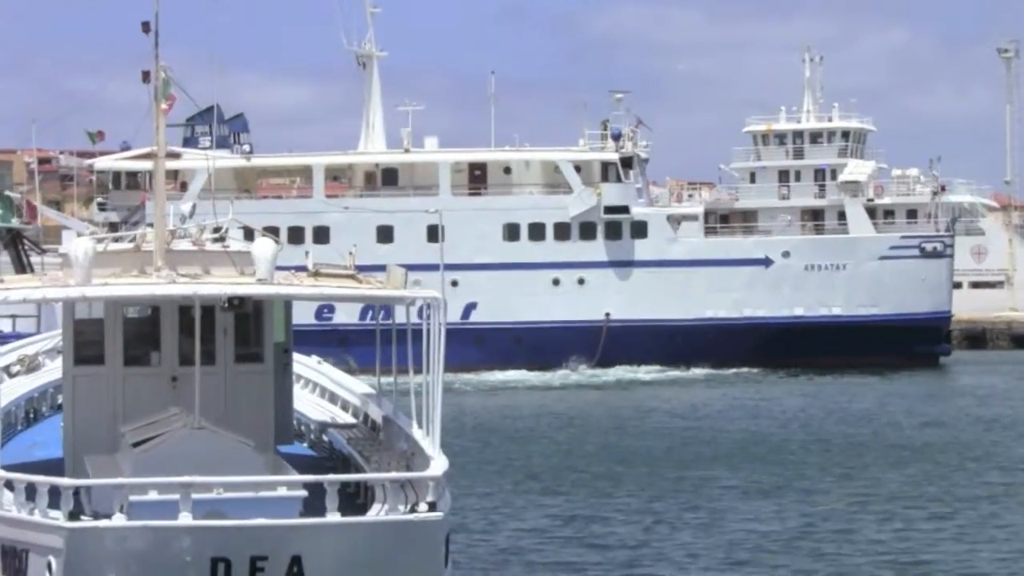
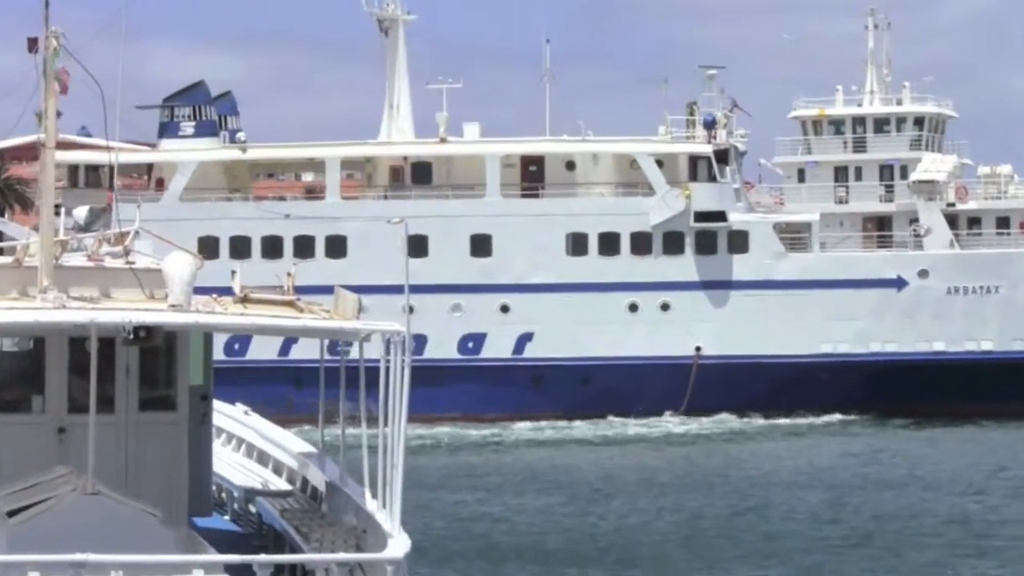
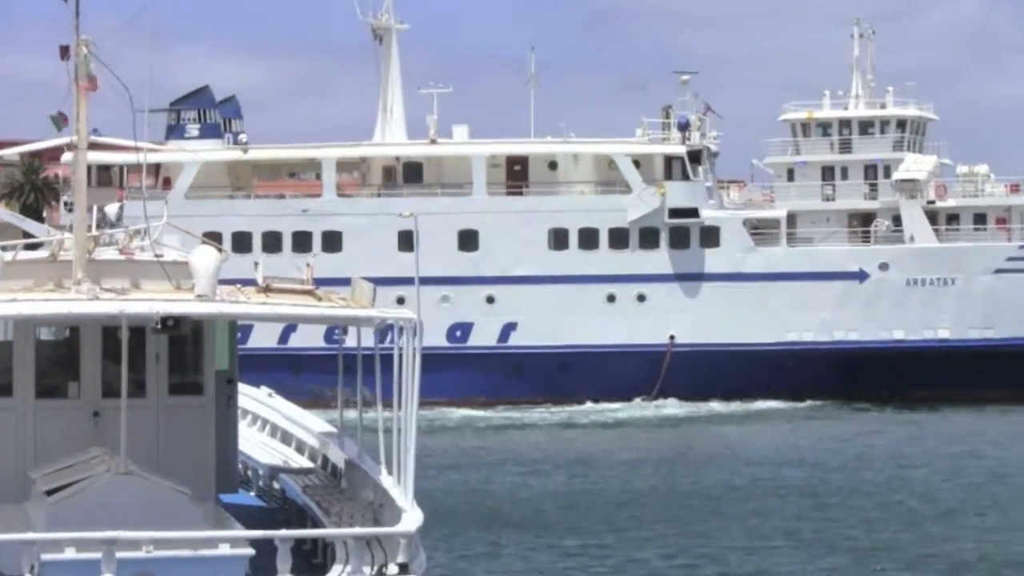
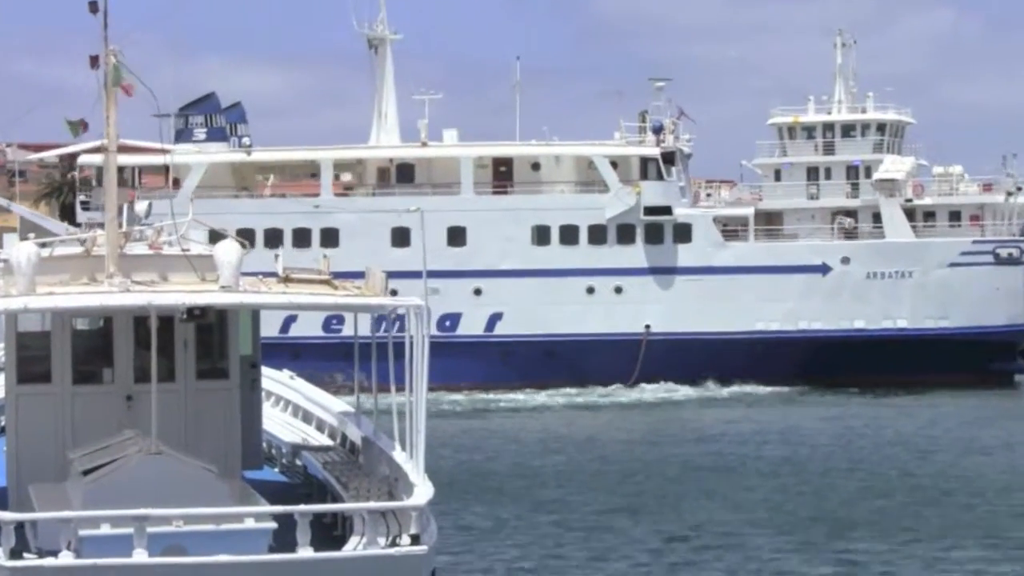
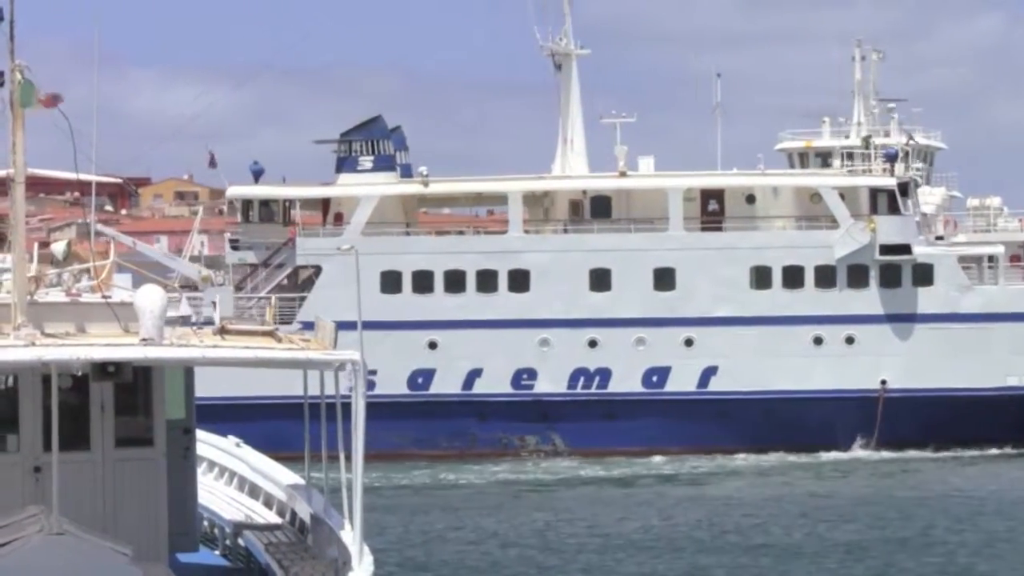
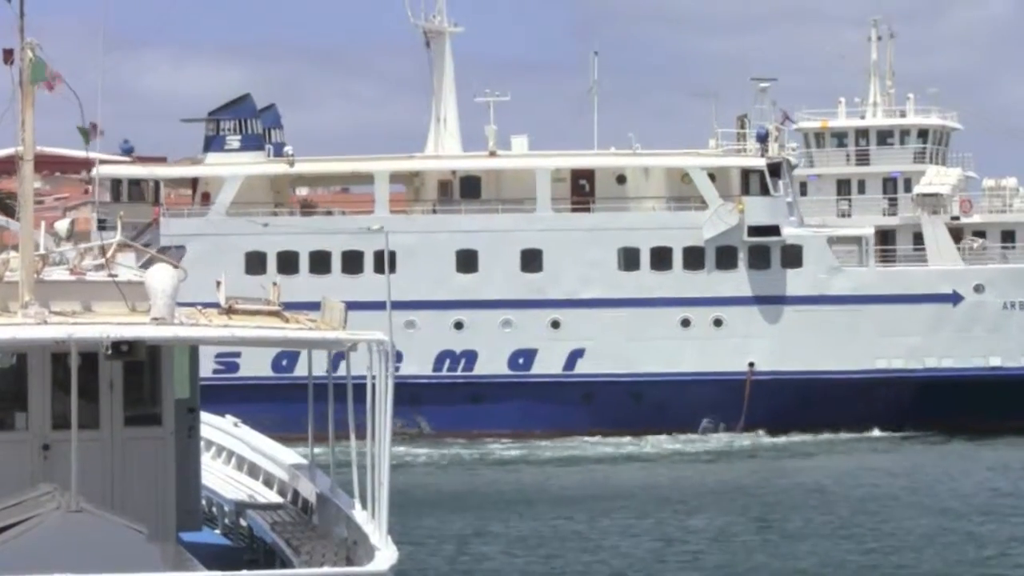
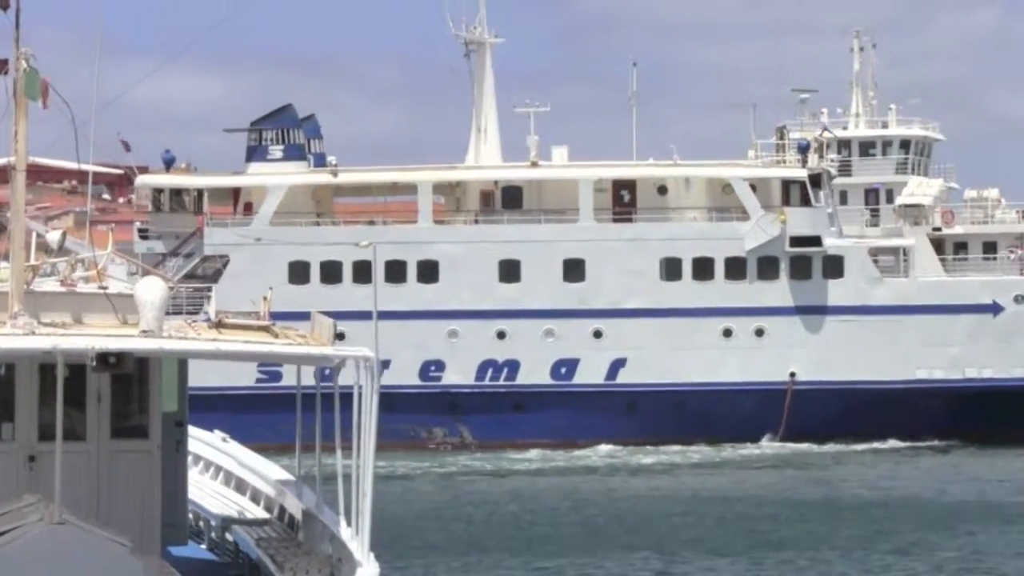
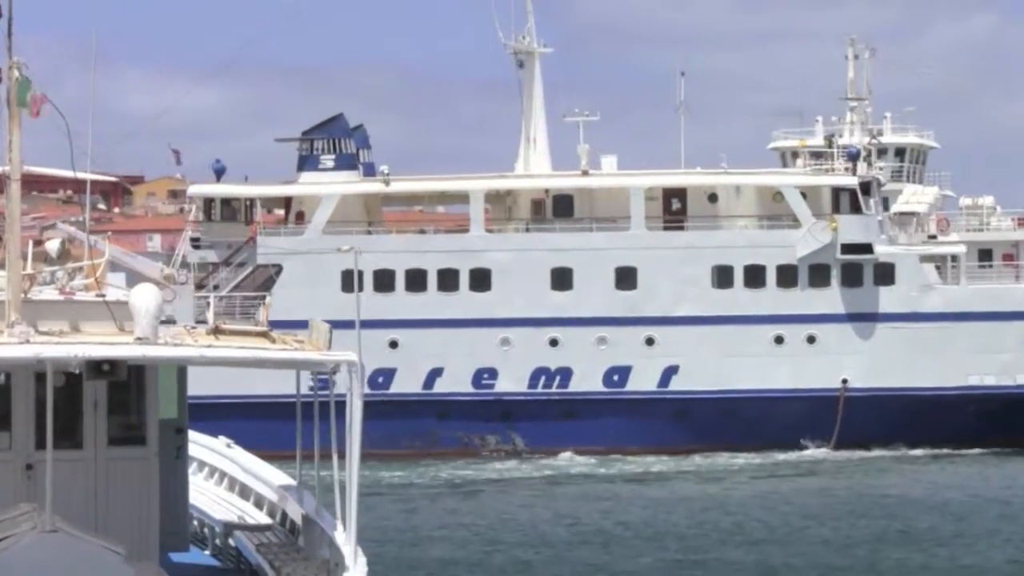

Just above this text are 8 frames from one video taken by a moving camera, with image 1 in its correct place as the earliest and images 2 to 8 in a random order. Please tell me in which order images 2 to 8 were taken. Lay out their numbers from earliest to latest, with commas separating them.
4, 3, 2, 6, 7, 8, 5
